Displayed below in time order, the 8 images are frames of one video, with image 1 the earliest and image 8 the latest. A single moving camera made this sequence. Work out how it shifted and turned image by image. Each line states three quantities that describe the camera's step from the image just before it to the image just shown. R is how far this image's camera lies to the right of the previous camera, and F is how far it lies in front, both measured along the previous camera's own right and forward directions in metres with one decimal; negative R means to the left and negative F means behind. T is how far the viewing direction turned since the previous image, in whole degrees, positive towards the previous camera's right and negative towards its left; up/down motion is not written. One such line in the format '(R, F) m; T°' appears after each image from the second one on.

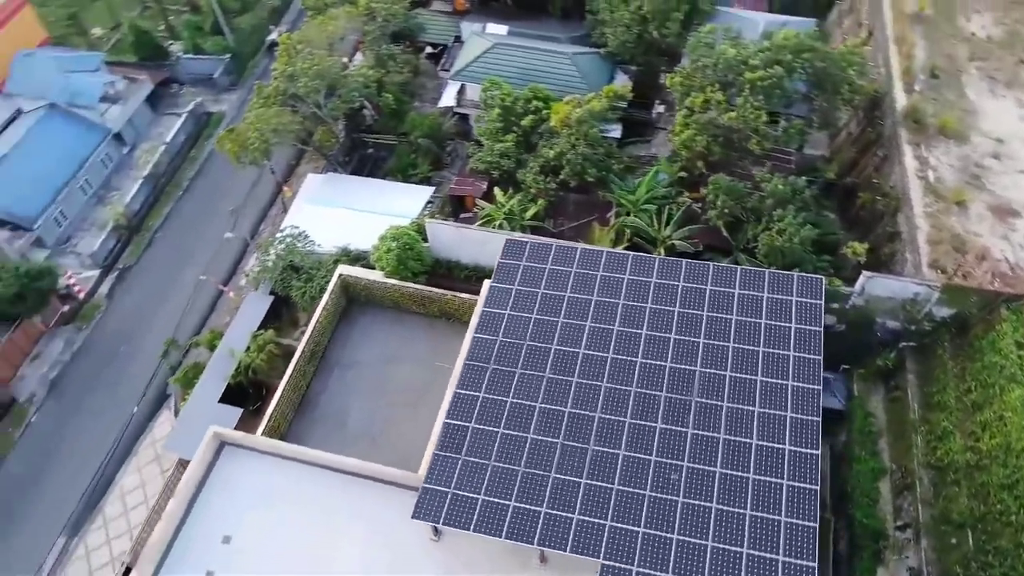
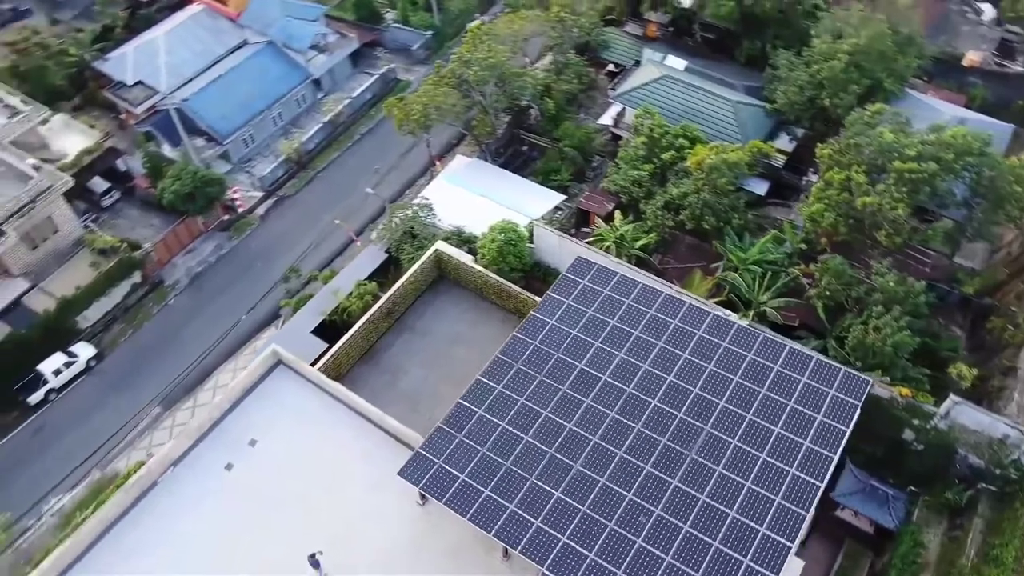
(+2.4, -0.5) m; -12°
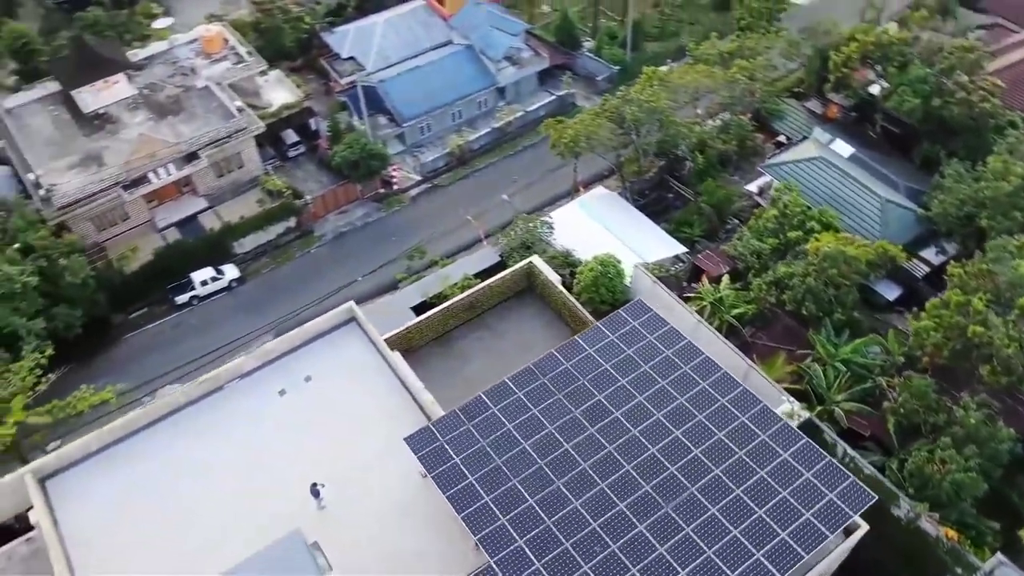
(+2.6, -0.9) m; -13°
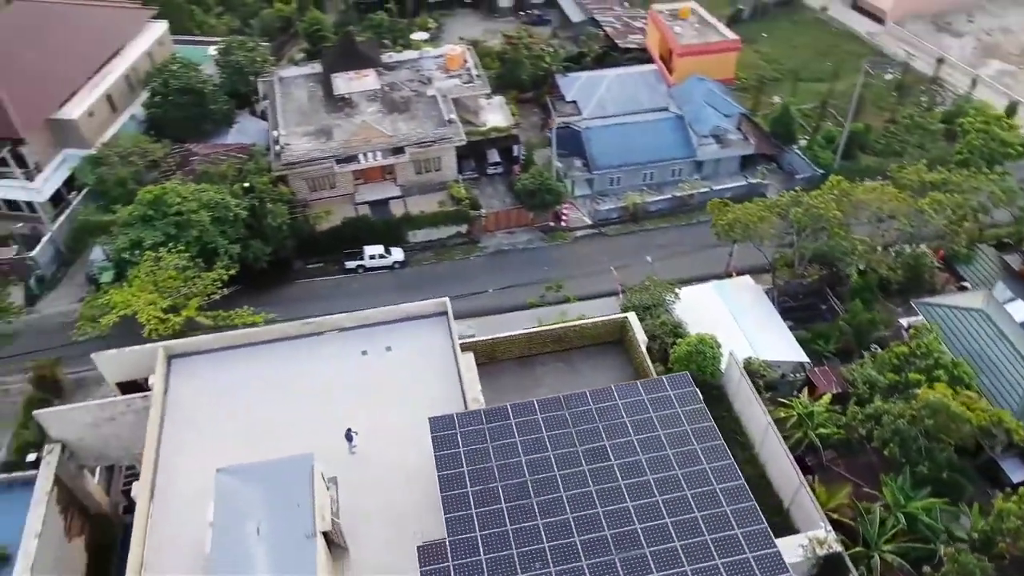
(+3.7, -1.4) m; -16°
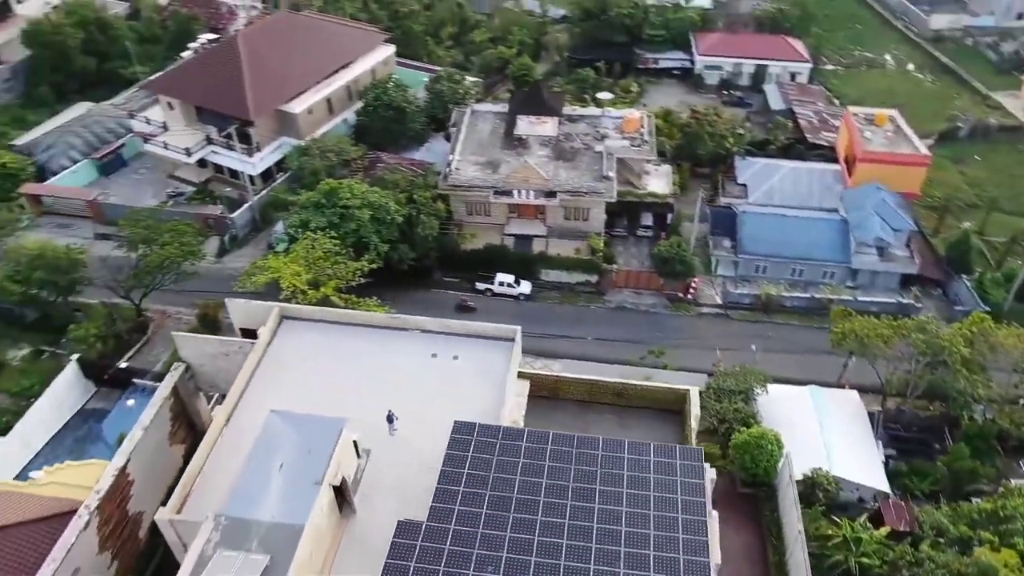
(+3.8, -1.5) m; -15°
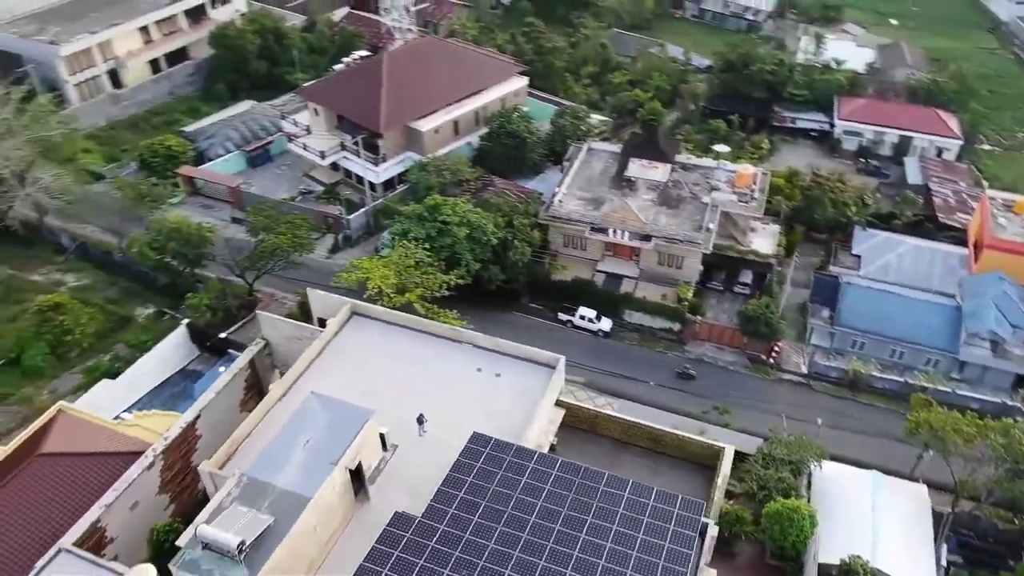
(+2.8, -0.8) m; -10°
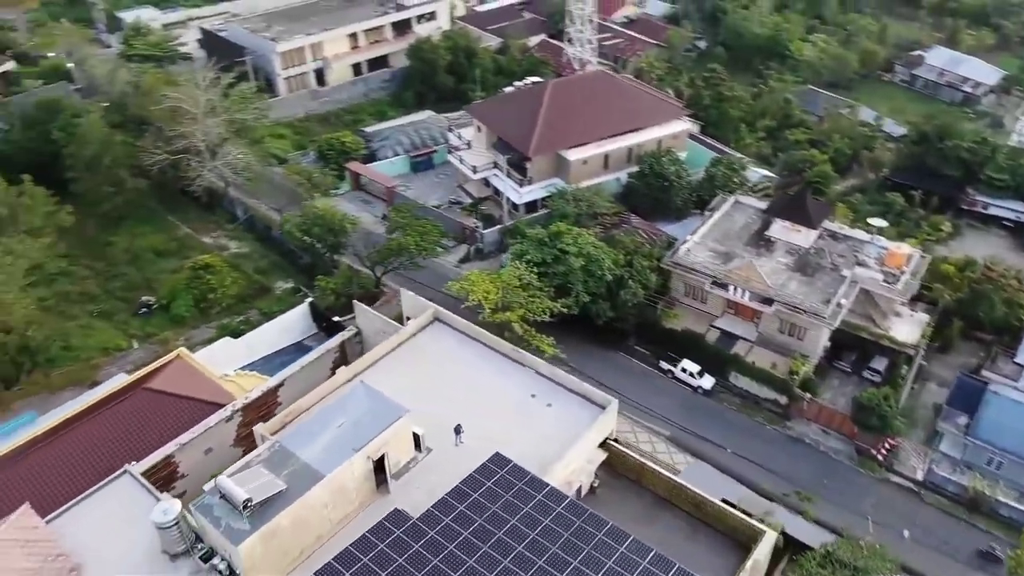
(+3.7, +0.1) m; -14°
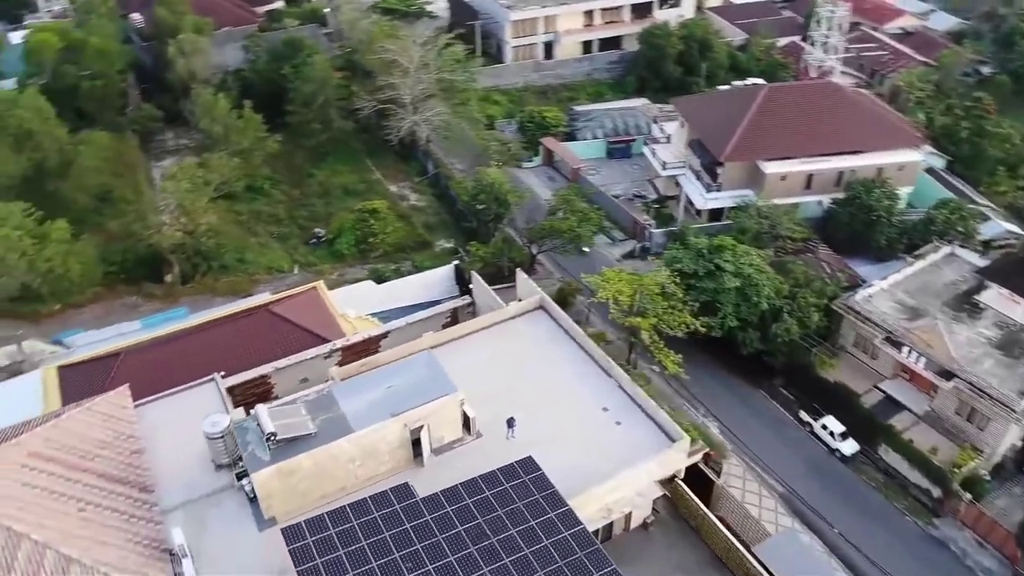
(+4.2, +1.9) m; -17°
